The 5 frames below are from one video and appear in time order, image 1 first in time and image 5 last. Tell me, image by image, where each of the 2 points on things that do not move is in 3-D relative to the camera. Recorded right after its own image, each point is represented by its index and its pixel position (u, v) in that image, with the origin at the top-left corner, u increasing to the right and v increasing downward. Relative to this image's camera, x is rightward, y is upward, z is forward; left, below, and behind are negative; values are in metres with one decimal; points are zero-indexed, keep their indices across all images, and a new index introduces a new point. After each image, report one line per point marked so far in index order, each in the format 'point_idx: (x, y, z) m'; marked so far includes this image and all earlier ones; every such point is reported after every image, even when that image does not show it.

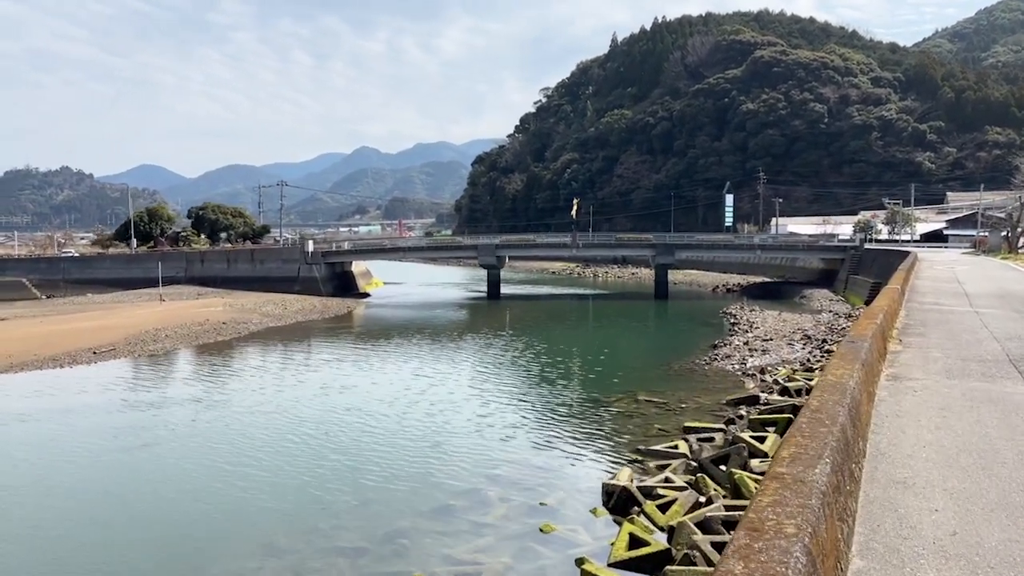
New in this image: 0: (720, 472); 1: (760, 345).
0: (+2.3, -2.1, +8.2) m
1: (+6.2, -1.4, +18.6) m
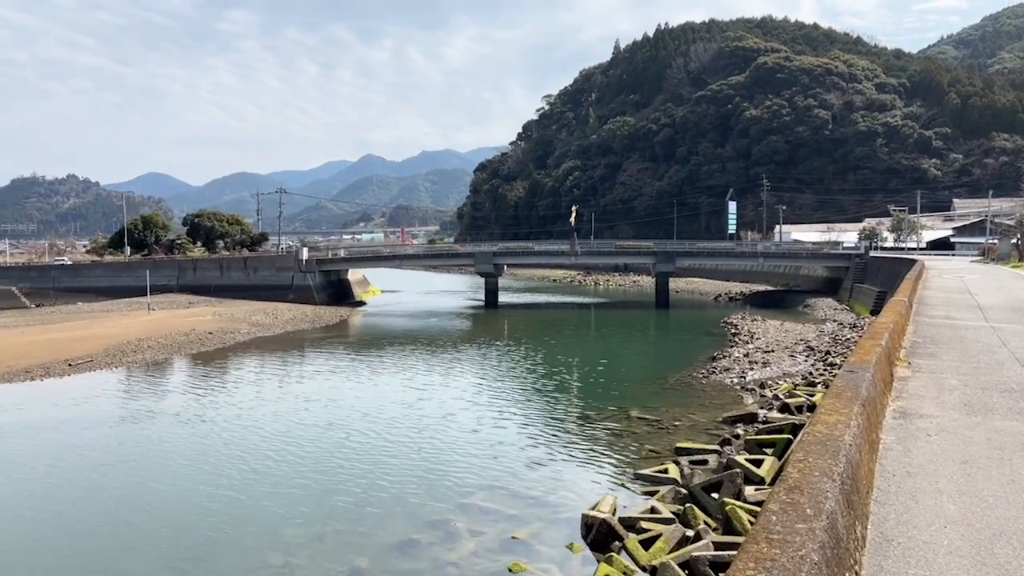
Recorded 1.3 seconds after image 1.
0: (+2.0, -2.2, +7.5) m
1: (+6.0, -1.7, +17.9) m
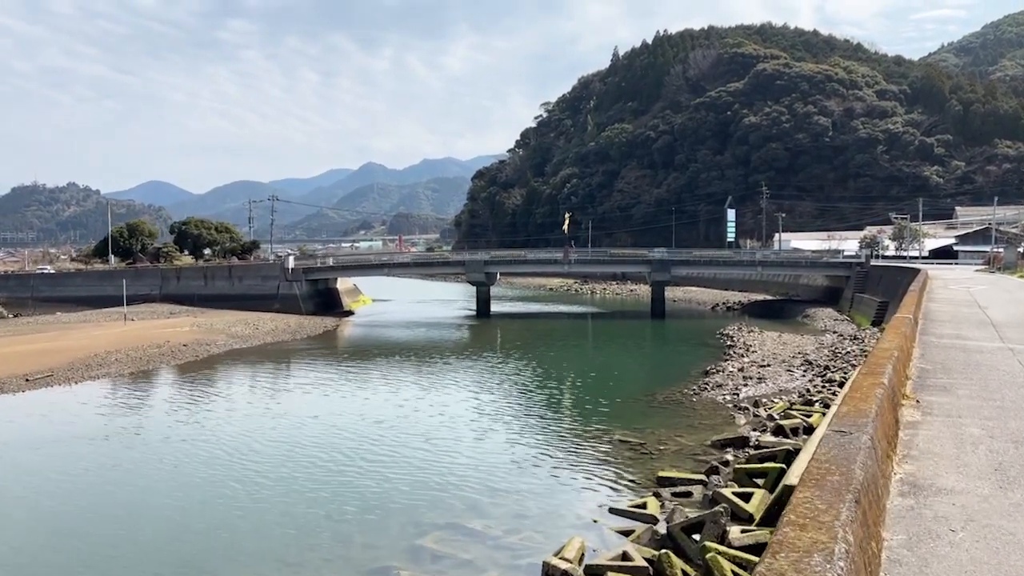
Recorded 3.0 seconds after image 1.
0: (+1.6, -2.3, +6.6) m
1: (+5.6, -1.9, +17.0) m
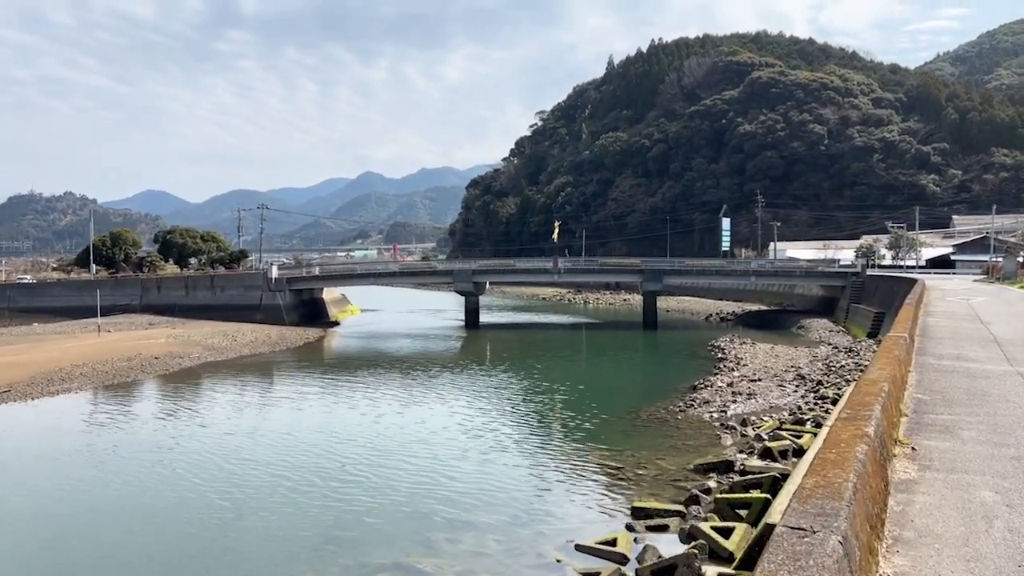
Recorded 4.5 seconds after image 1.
0: (+1.2, -2.4, +5.9) m
1: (+5.2, -2.2, +16.2) m
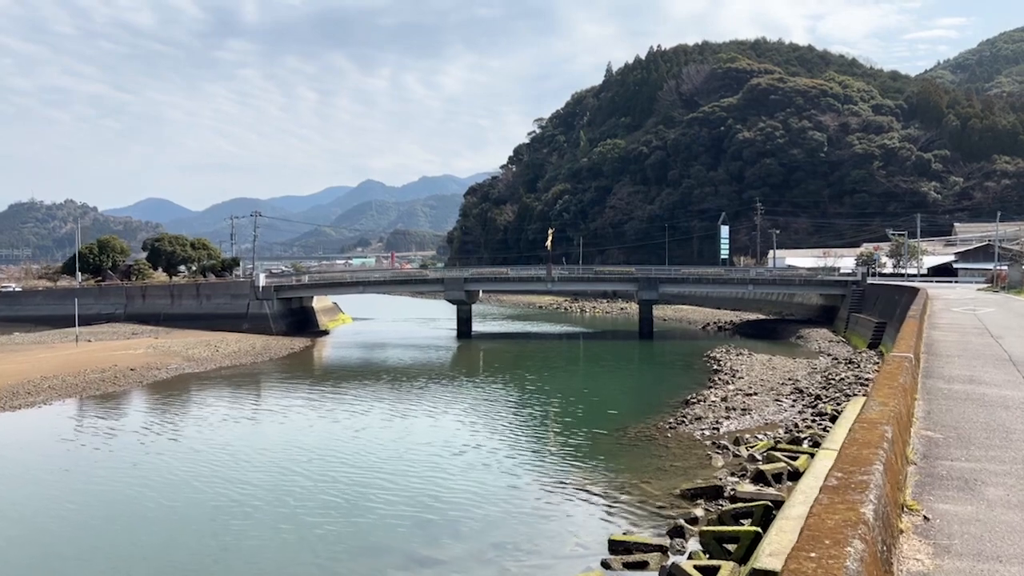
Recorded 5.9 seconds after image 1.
0: (+0.9, -2.5, +5.2) m
1: (+4.8, -2.4, +15.5) m
